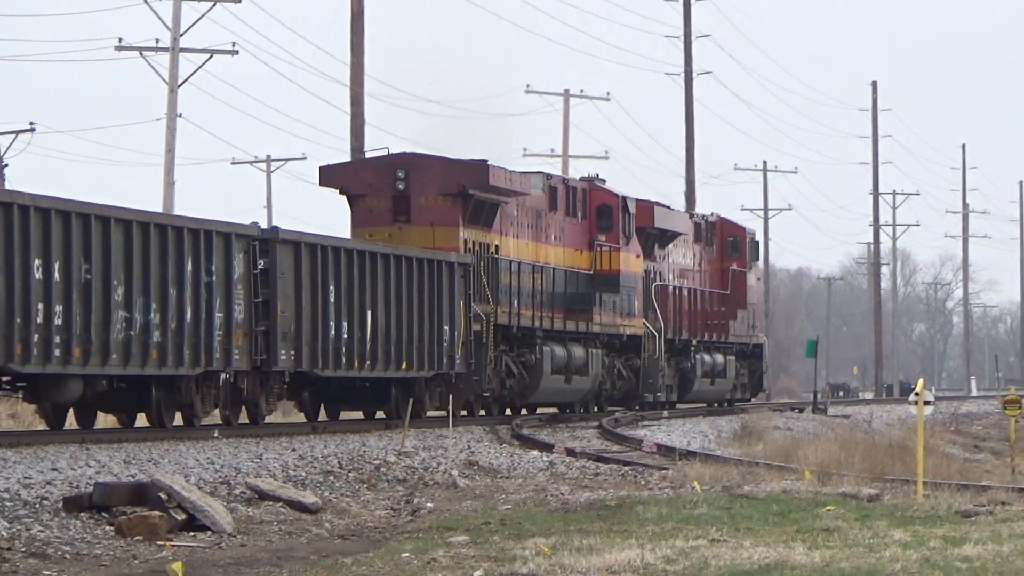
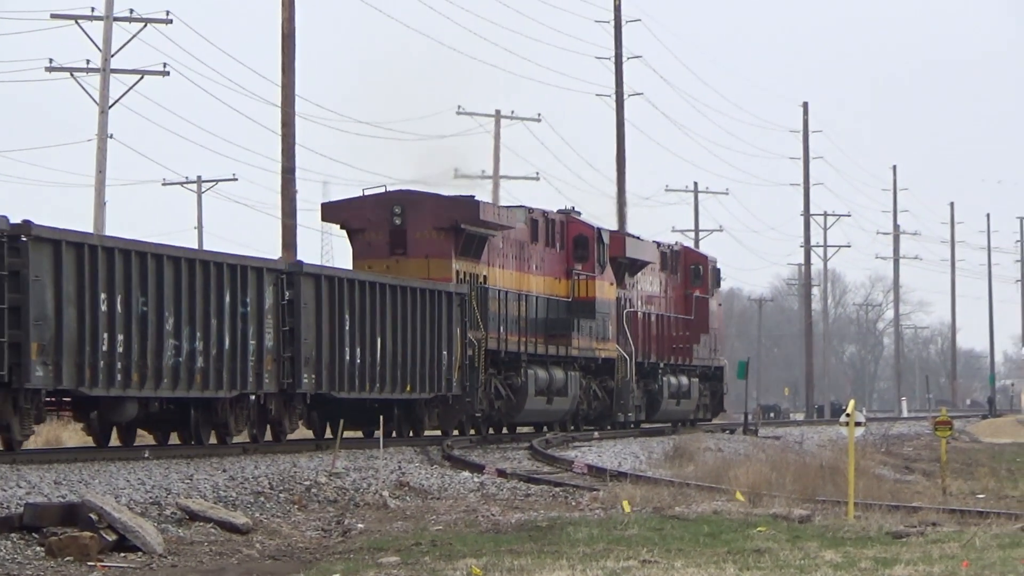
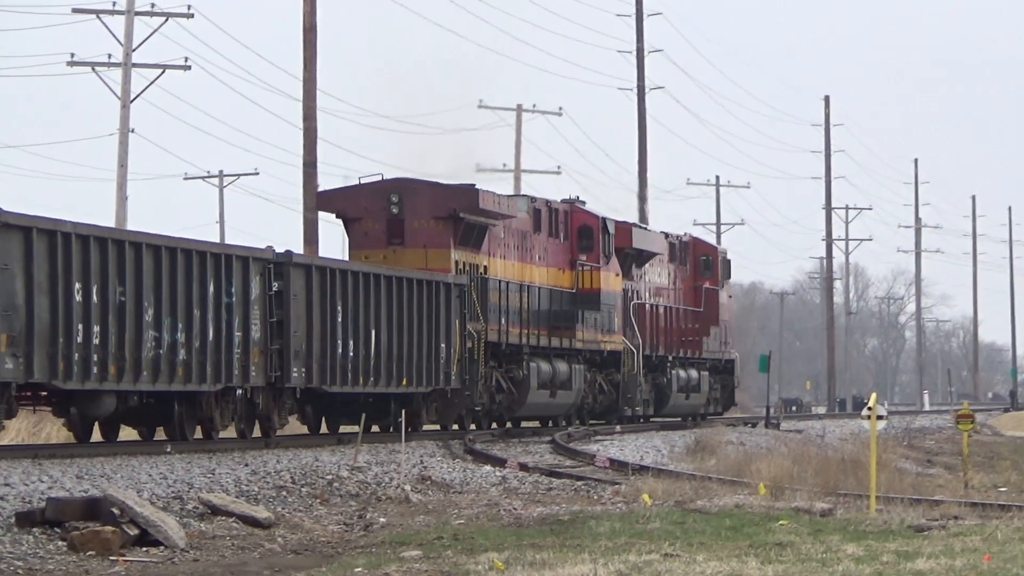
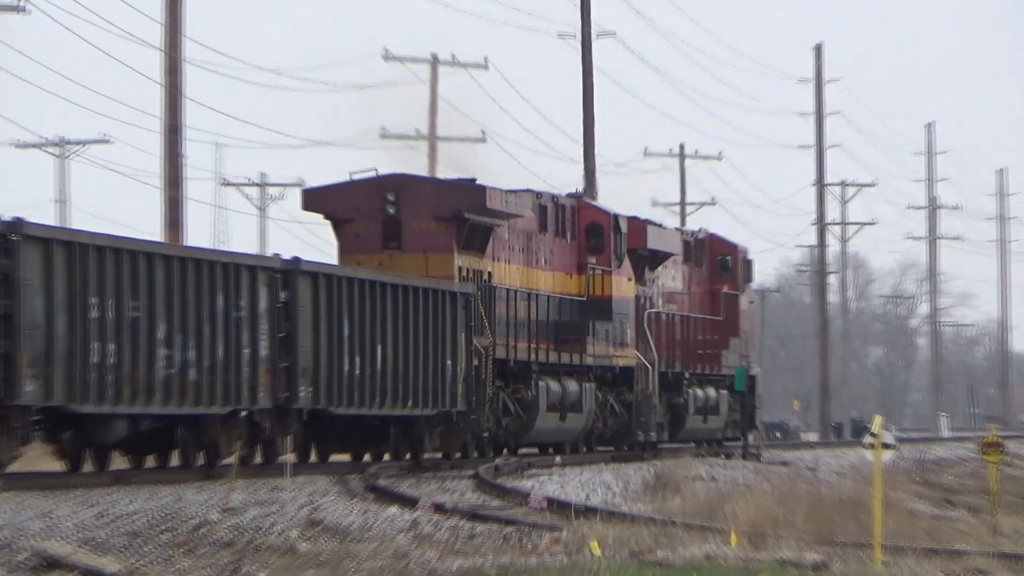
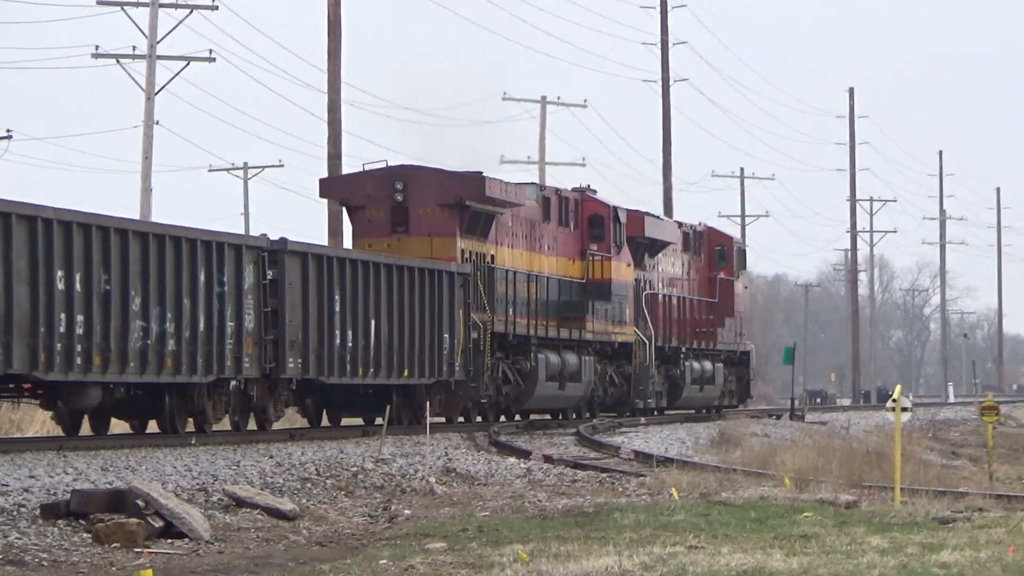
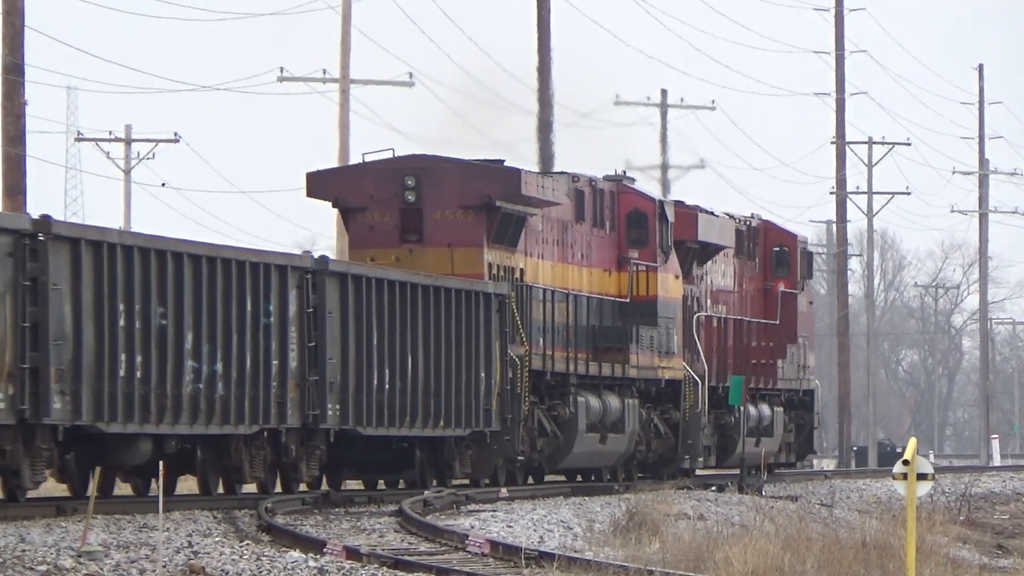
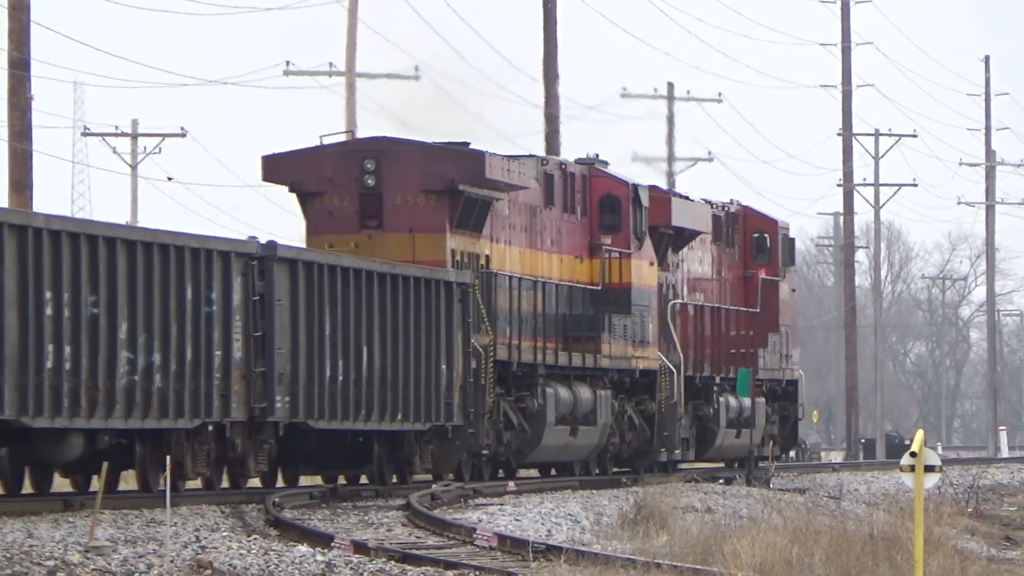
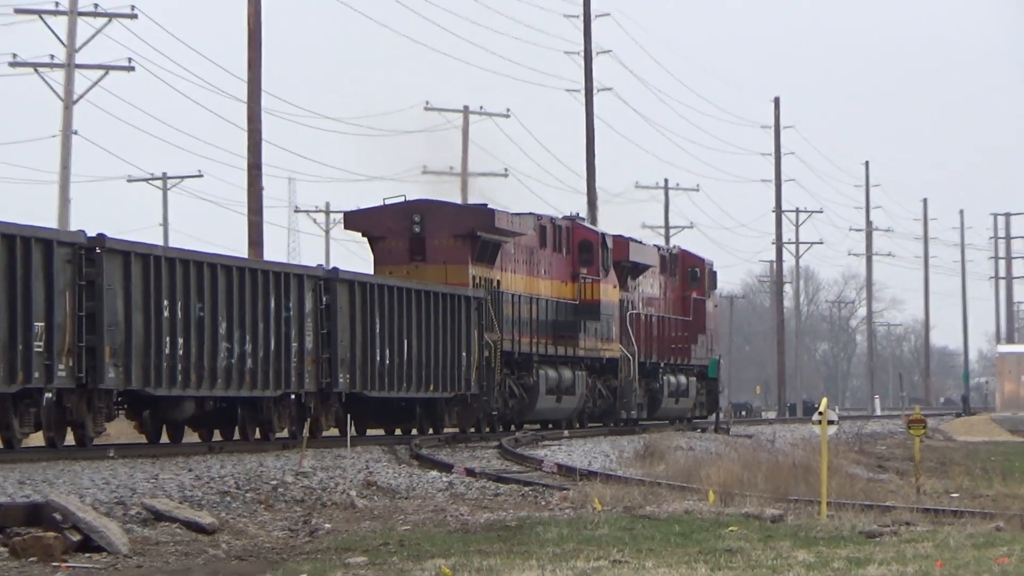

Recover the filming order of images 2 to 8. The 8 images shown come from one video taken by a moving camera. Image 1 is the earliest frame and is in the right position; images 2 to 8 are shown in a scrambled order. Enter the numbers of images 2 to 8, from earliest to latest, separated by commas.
5, 3, 2, 8, 4, 7, 6
